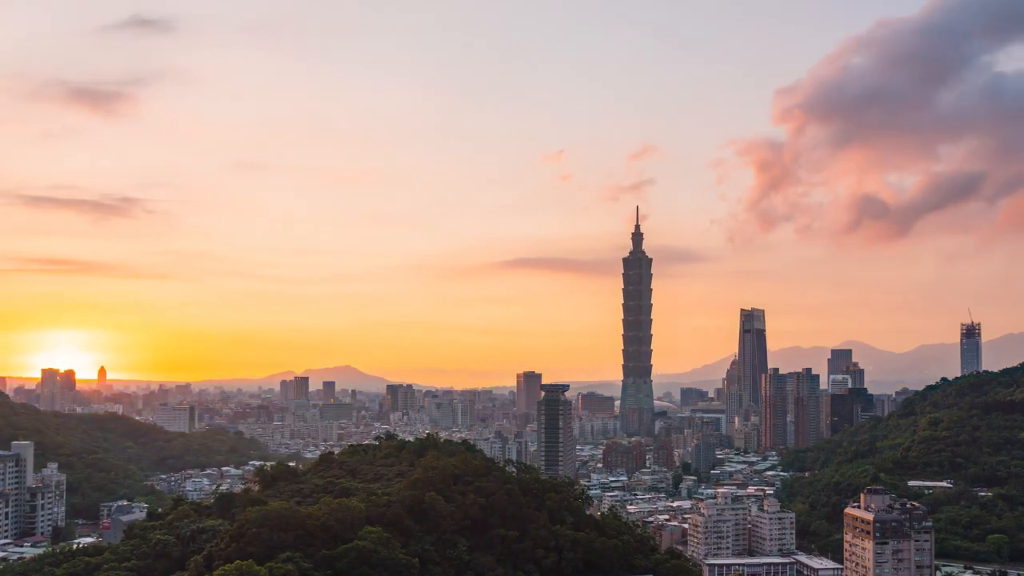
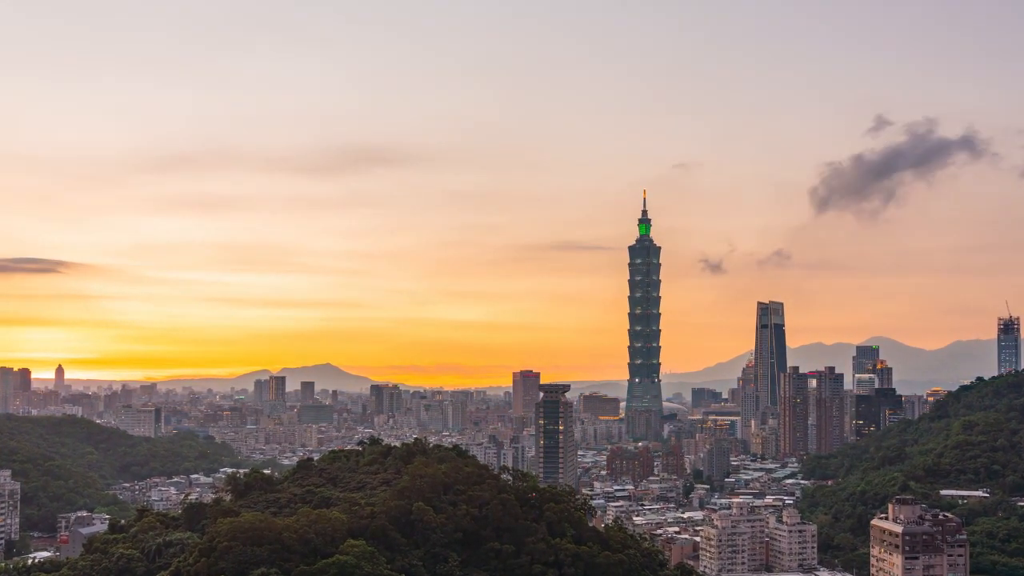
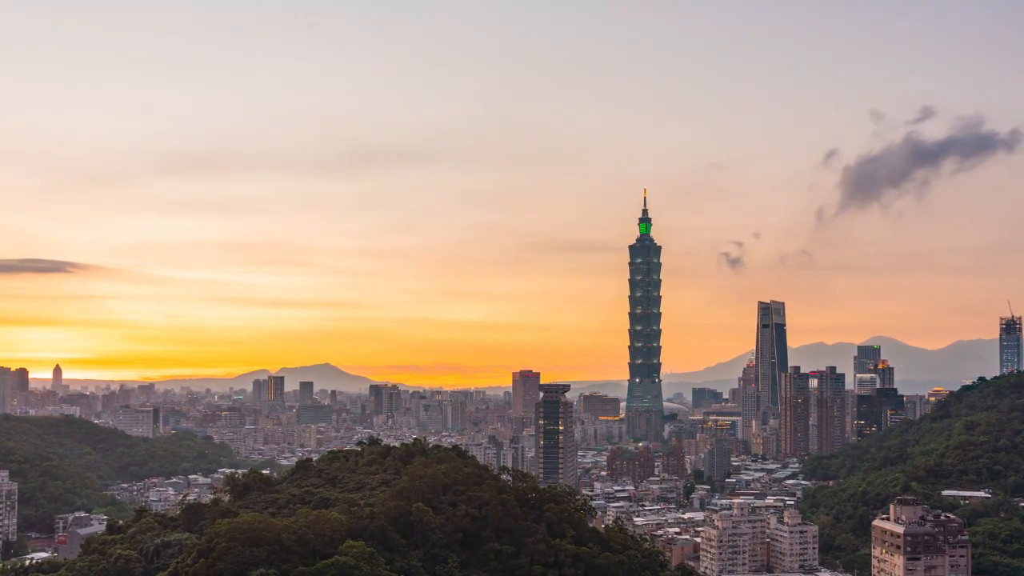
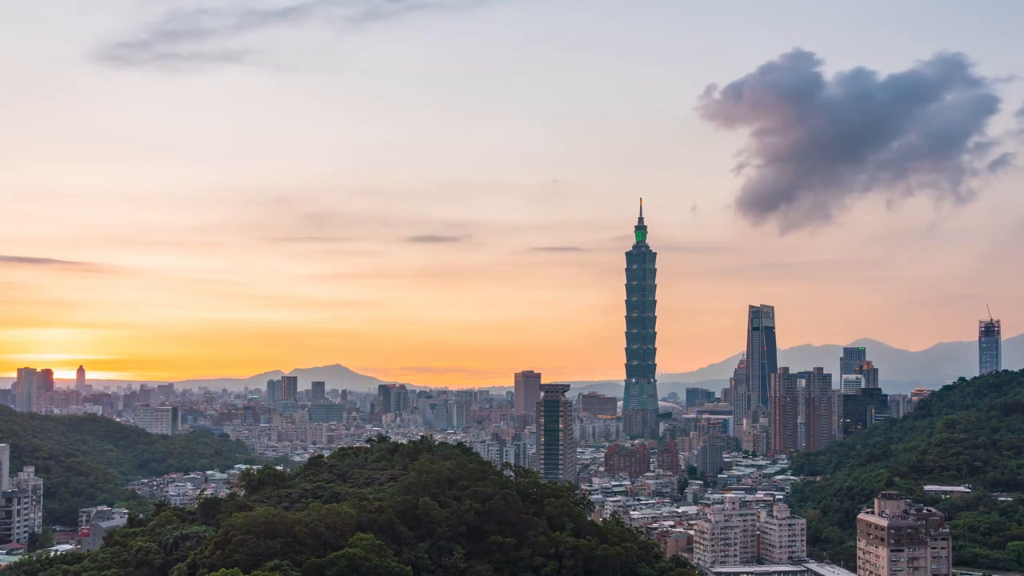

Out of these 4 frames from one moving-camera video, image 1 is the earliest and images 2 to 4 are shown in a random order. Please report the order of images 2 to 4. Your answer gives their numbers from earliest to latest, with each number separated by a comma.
4, 2, 3
